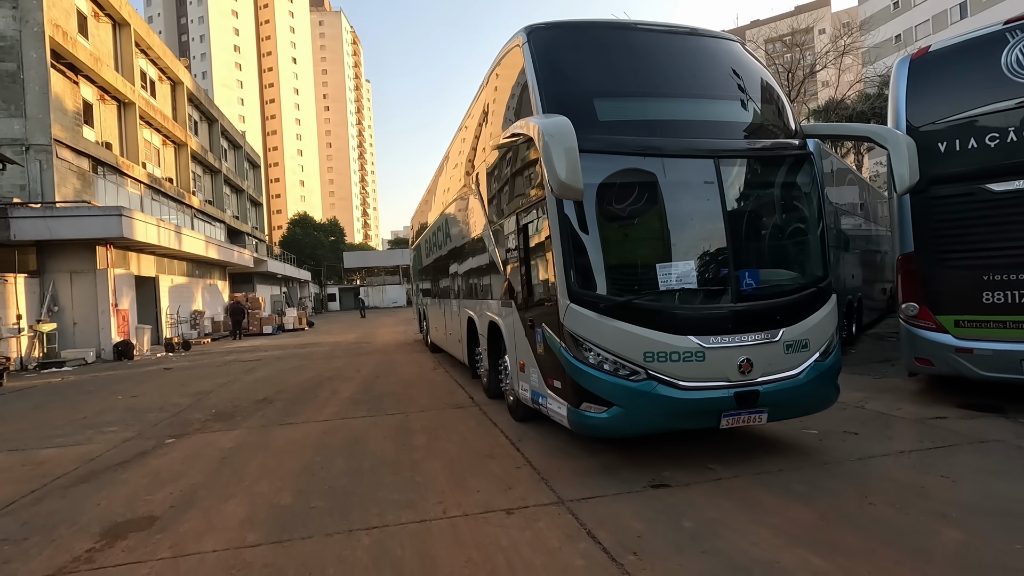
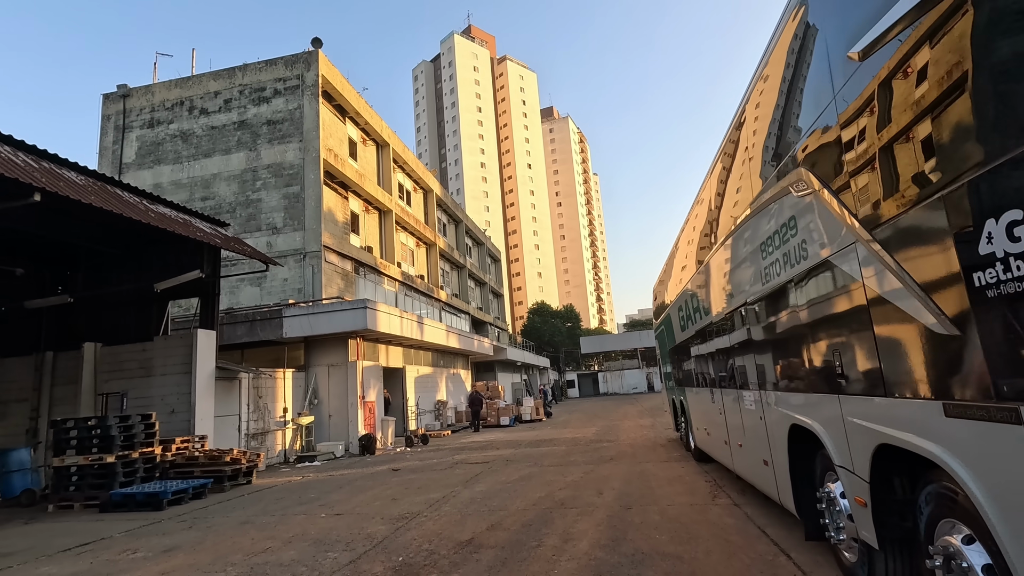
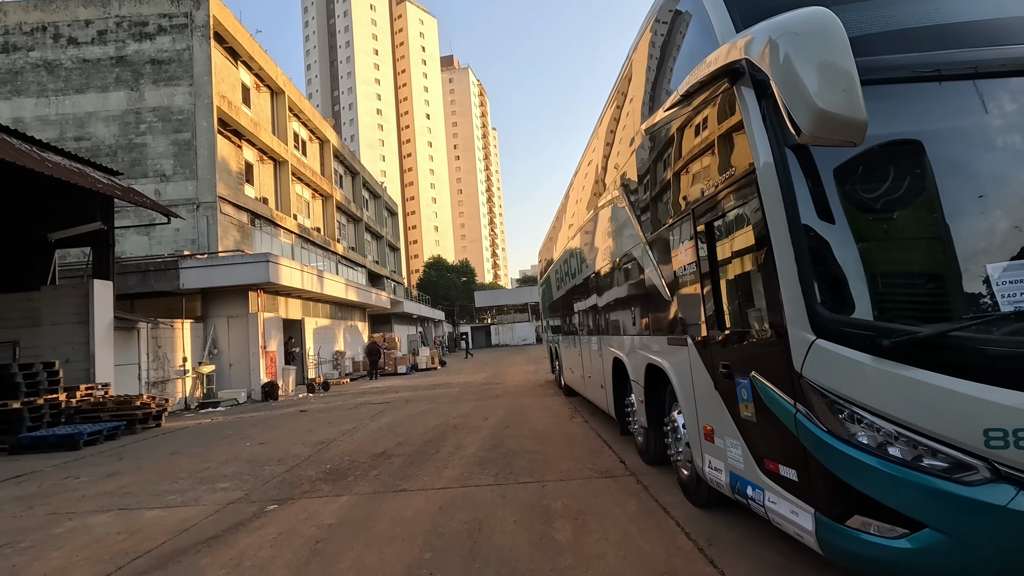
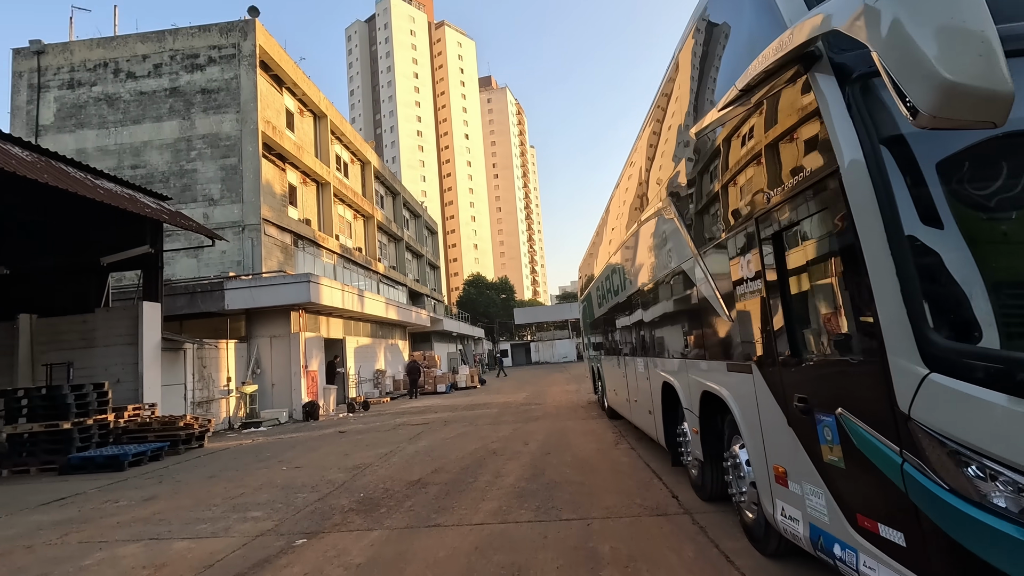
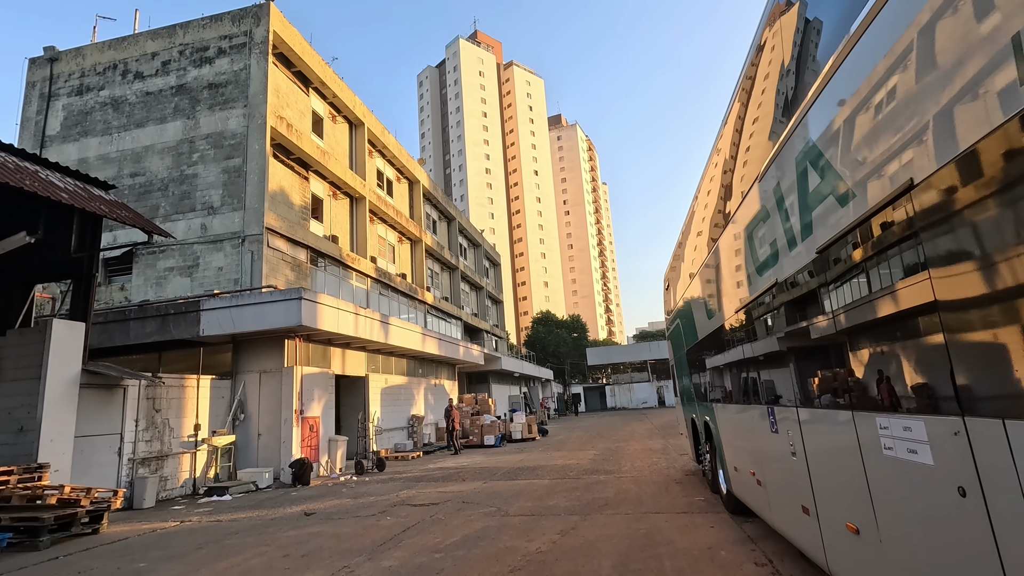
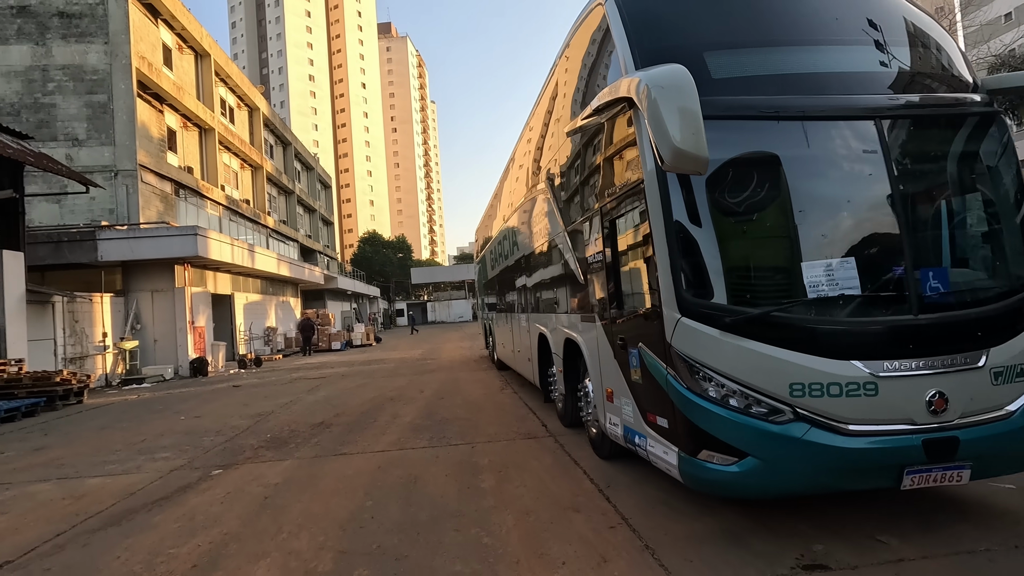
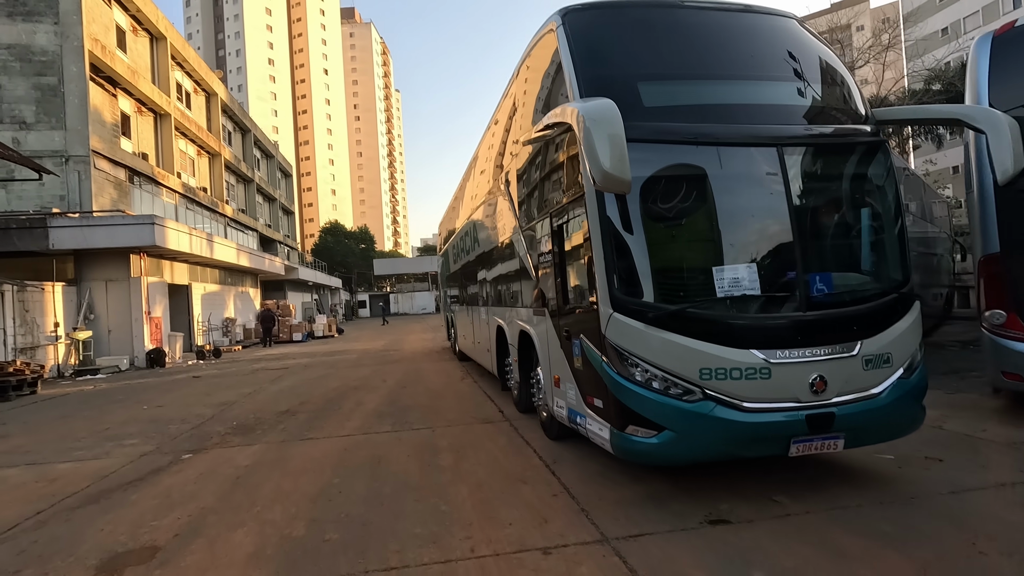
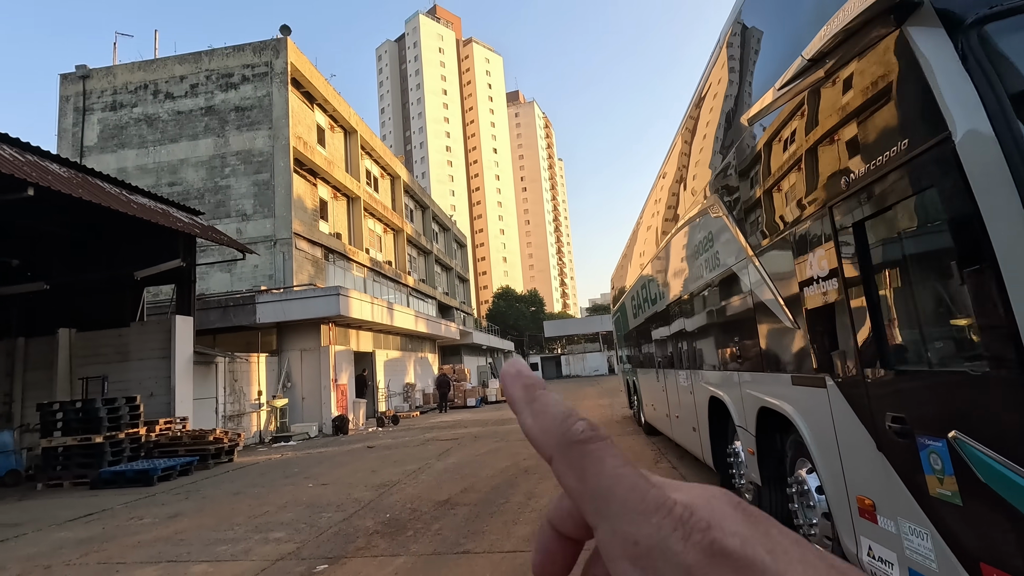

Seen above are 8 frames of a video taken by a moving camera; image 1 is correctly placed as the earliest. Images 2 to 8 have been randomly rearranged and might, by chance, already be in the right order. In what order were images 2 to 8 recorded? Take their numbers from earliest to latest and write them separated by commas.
7, 6, 3, 4, 8, 2, 5
